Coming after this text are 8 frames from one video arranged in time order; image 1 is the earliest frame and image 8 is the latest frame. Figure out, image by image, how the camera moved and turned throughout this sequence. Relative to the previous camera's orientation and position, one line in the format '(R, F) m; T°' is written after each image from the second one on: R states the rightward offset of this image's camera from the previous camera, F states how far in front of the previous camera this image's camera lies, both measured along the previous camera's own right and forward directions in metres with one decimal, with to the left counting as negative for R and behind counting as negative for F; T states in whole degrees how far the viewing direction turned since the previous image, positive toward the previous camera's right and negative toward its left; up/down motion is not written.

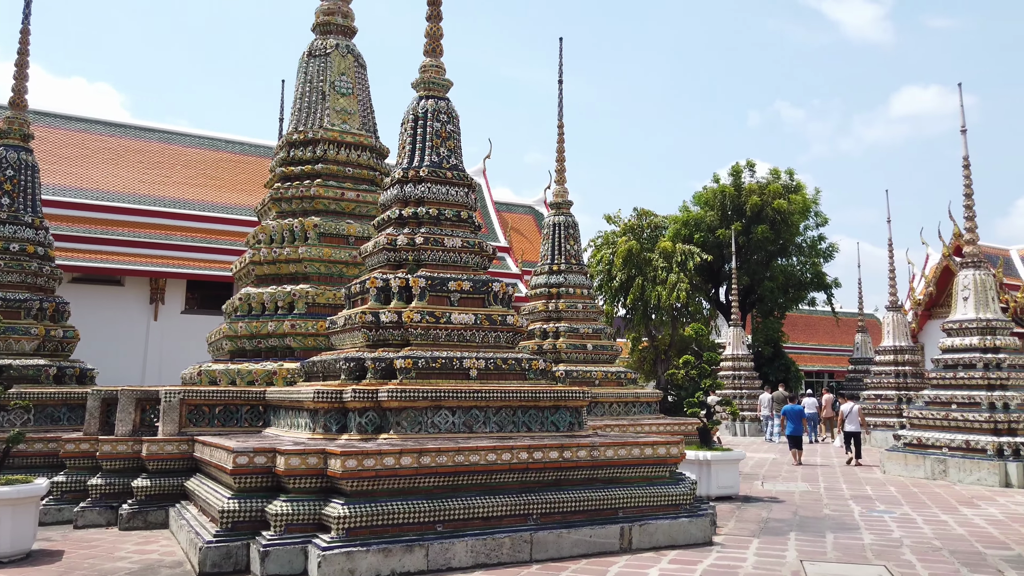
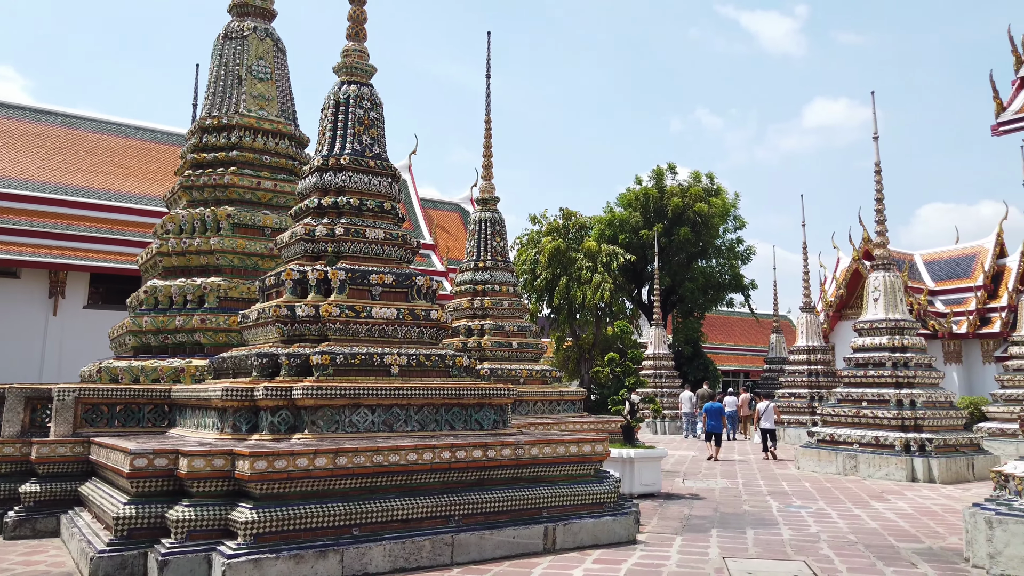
(0.0, +0.2) m; +6°
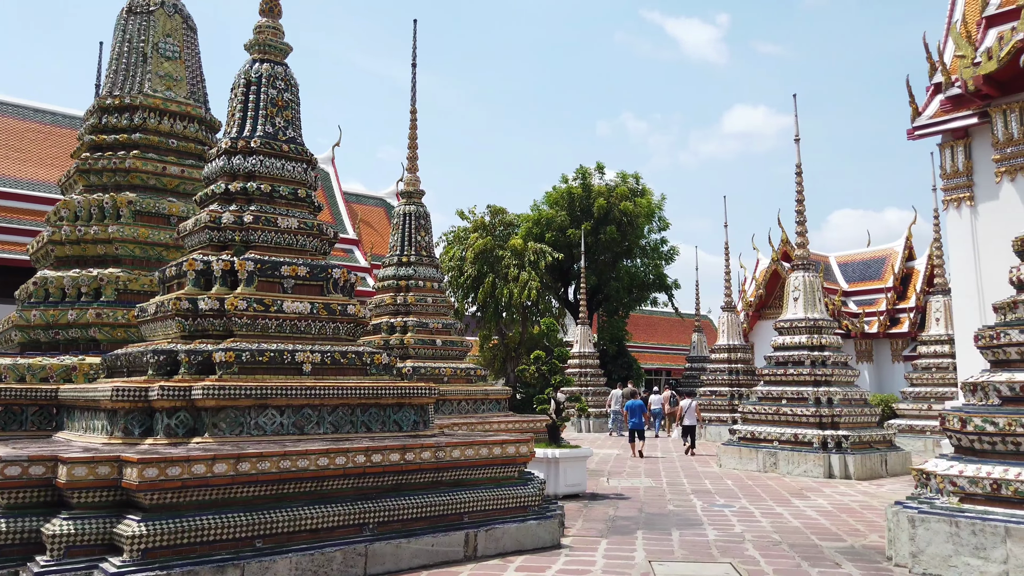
(0.0, +0.3) m; +5°
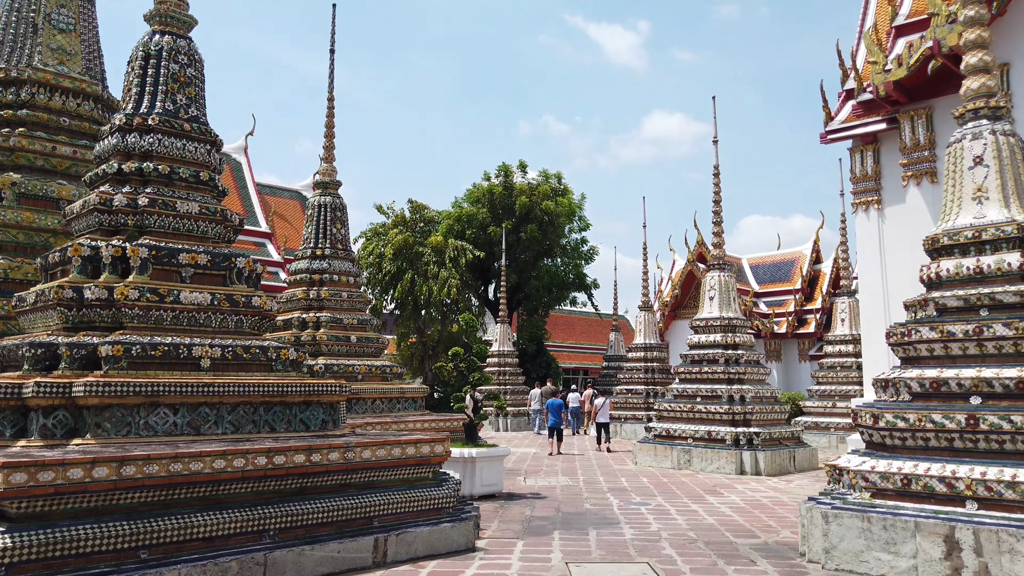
(0.0, +0.2) m; +6°
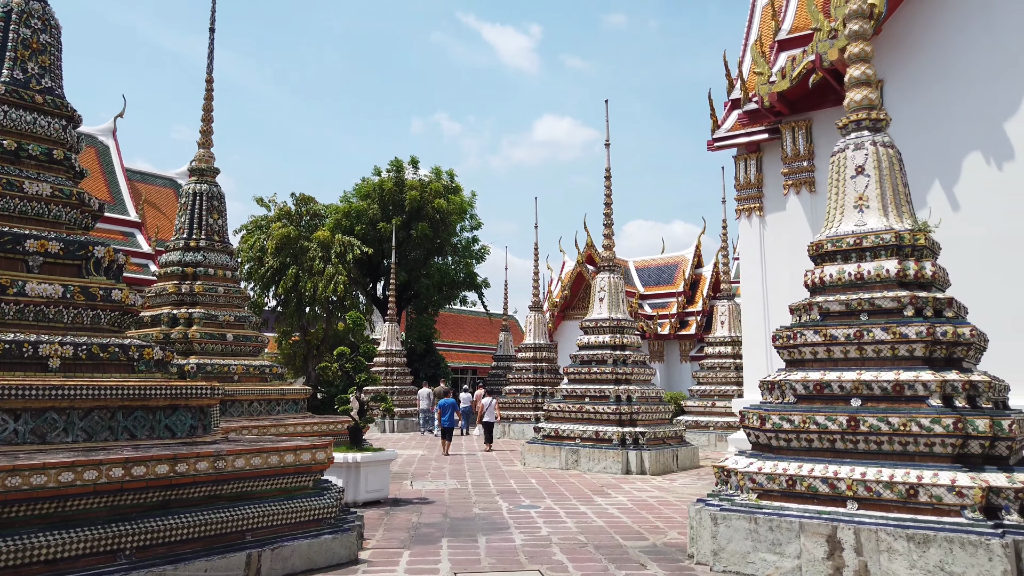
(0.0, +0.2) m; +8°
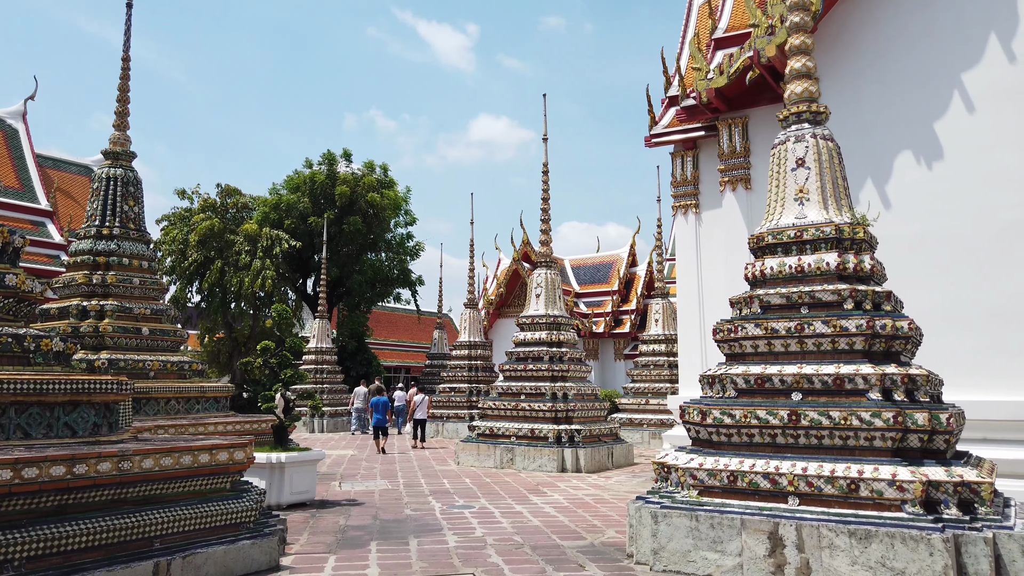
(0.0, +0.2) m; +5°
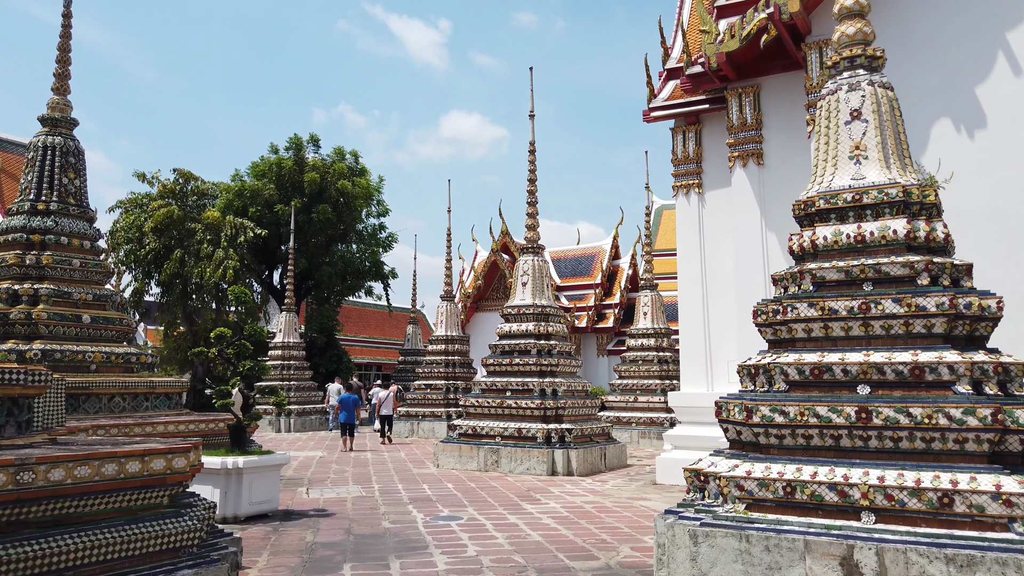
(-0.2, +0.8) m; +2°
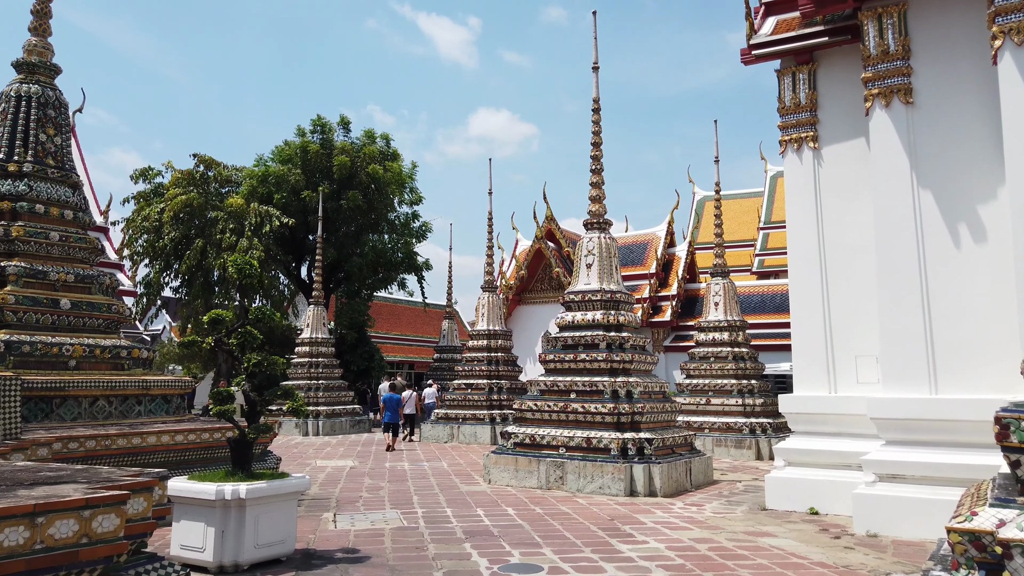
(-0.4, +1.5) m; -2°
